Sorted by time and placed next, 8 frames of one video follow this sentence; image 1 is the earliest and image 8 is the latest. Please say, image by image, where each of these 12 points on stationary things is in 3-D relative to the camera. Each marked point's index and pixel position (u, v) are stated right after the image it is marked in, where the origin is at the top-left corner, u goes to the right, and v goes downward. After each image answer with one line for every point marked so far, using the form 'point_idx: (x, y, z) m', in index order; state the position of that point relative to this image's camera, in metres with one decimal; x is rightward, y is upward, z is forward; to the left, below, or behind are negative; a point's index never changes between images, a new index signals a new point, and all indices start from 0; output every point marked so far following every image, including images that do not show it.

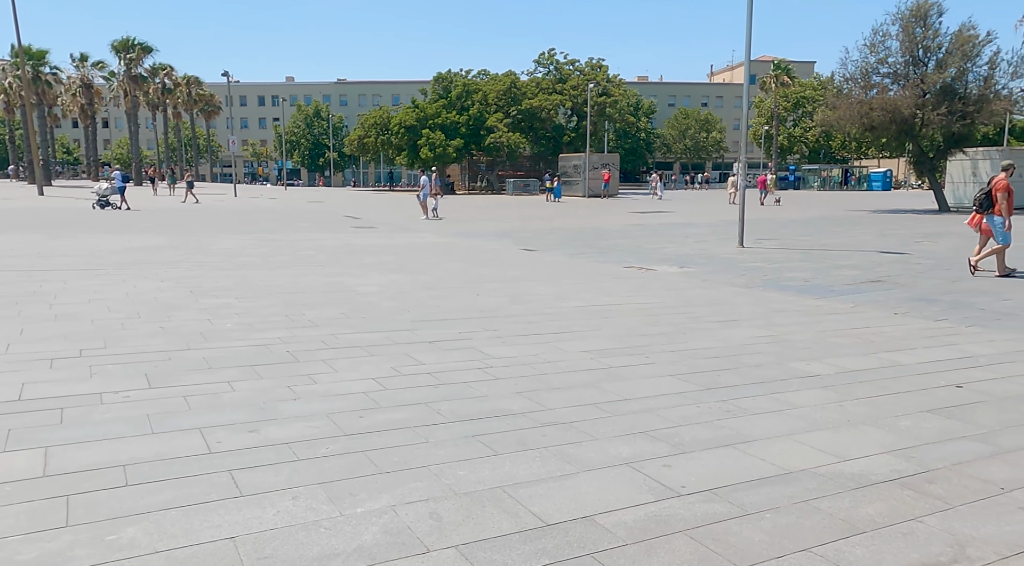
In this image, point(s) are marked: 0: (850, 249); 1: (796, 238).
0: (+6.8, +0.7, +17.7) m
1: (+6.3, +1.0, +19.4) m
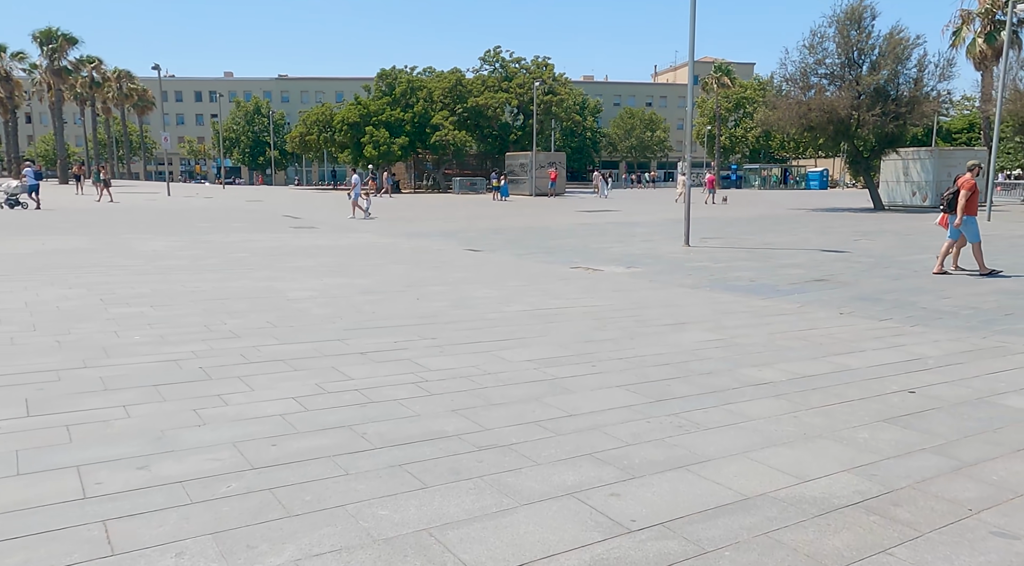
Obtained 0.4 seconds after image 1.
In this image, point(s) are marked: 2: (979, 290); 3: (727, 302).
0: (+5.7, +0.7, +17.7) m
1: (+5.1, +1.0, +19.4) m
2: (+6.4, -0.1, +12.1) m
3: (+2.3, -0.2, +9.6) m
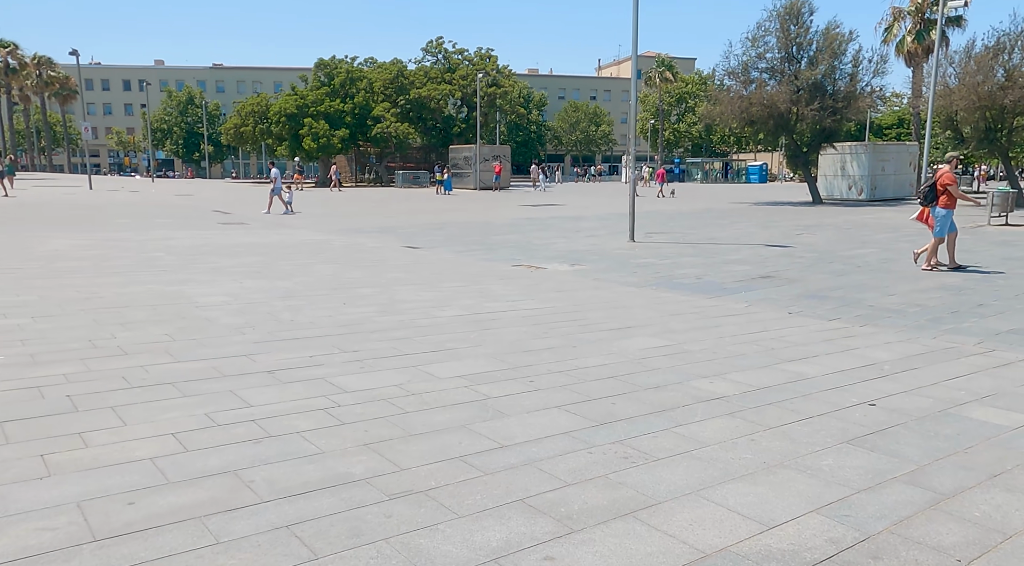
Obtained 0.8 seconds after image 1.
0: (+4.5, +0.8, +17.5) m
1: (+3.8, +1.1, +19.2) m
2: (+5.6, -0.1, +11.9) m
3: (+1.7, -0.2, +9.2) m
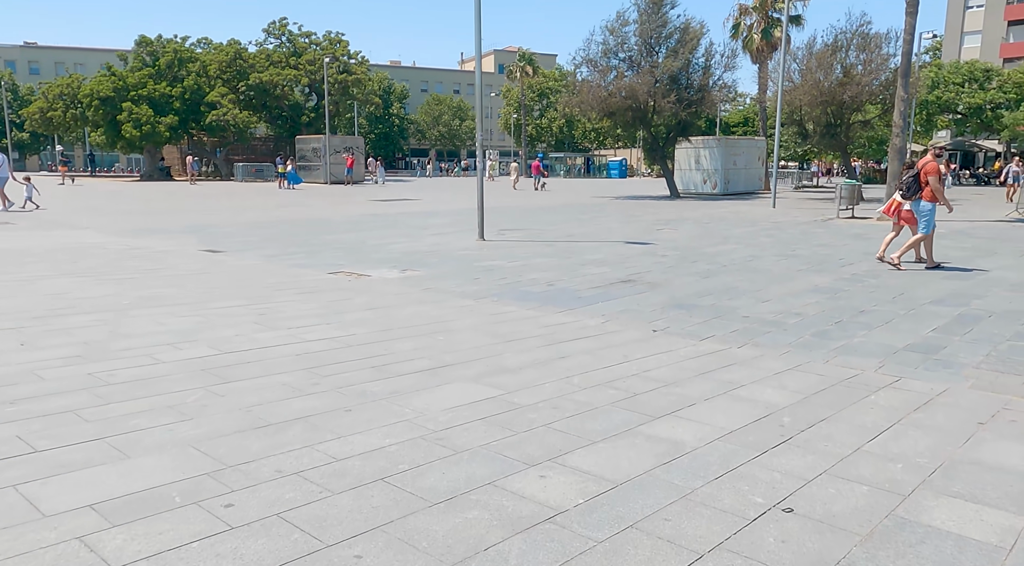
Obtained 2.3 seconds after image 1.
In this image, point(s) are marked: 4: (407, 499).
0: (+1.5, +0.8, +16.0) m
1: (+0.6, +1.1, +17.5) m
2: (+3.5, -0.1, +10.6) m
3: (0.0, -0.3, +7.3) m
4: (-0.4, -0.7, +2.9) m
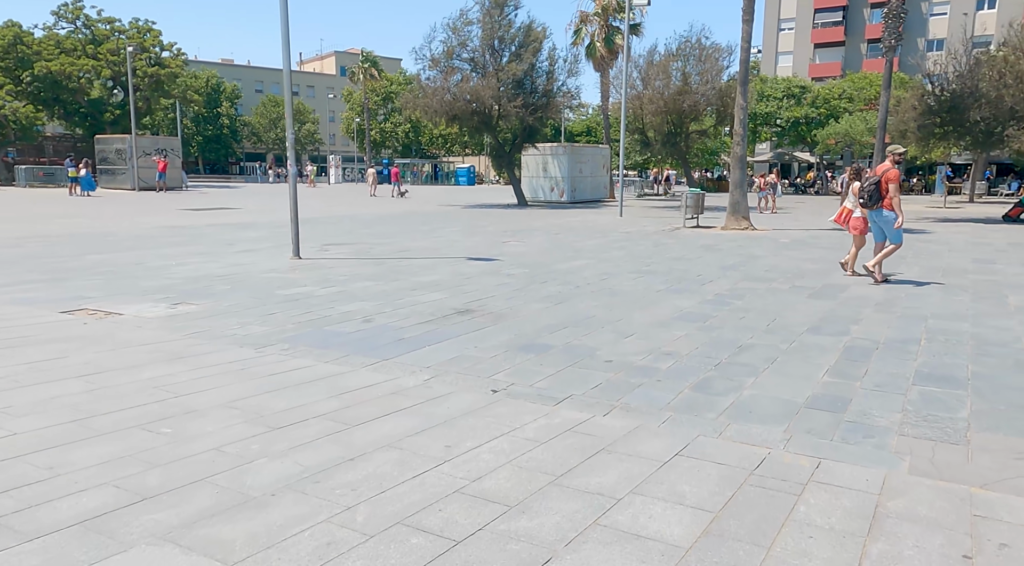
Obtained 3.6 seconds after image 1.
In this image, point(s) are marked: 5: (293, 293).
0: (-1.2, +0.5, +14.0) m
1: (-2.4, +0.7, +15.4) m
2: (+1.6, -0.4, +9.1) m
3: (-1.3, -0.6, +5.3) m
4: (-0.9, -1.0, +0.8) m
5: (-2.3, -0.1, +9.0) m
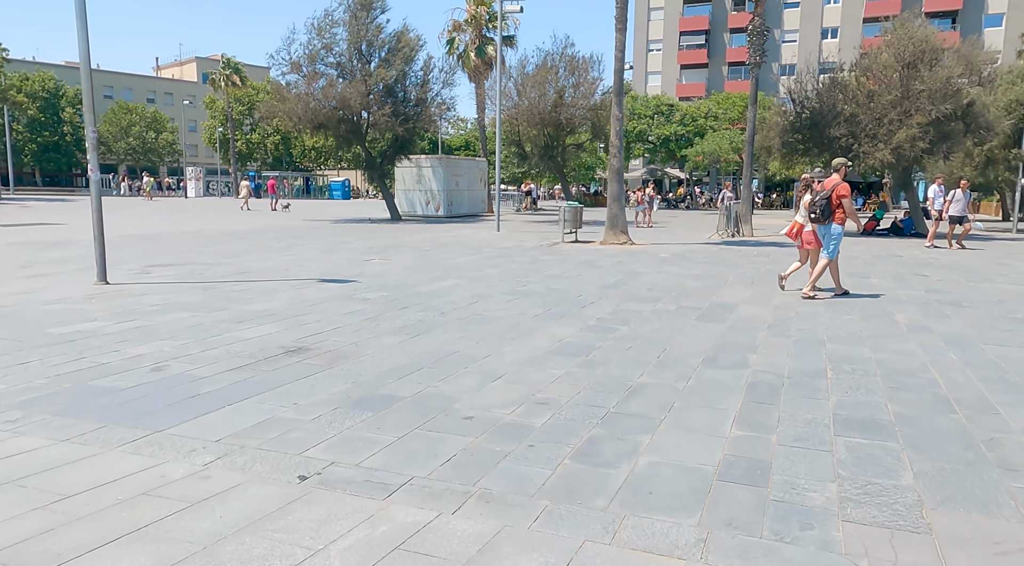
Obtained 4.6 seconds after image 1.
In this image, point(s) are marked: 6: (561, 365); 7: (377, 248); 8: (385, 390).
0: (-3.2, +0.1, +12.3) m
1: (-4.6, +0.3, +13.5) m
2: (+0.2, -0.6, +7.7) m
3: (-2.1, -0.8, +3.5) m
4: (-1.1, -1.1, -0.8) m
5: (-3.5, -0.4, +7.1) m
6: (+0.4, -0.7, +7.2) m
7: (-2.8, +0.7, +18.2) m
8: (-0.9, -0.7, +5.9) m
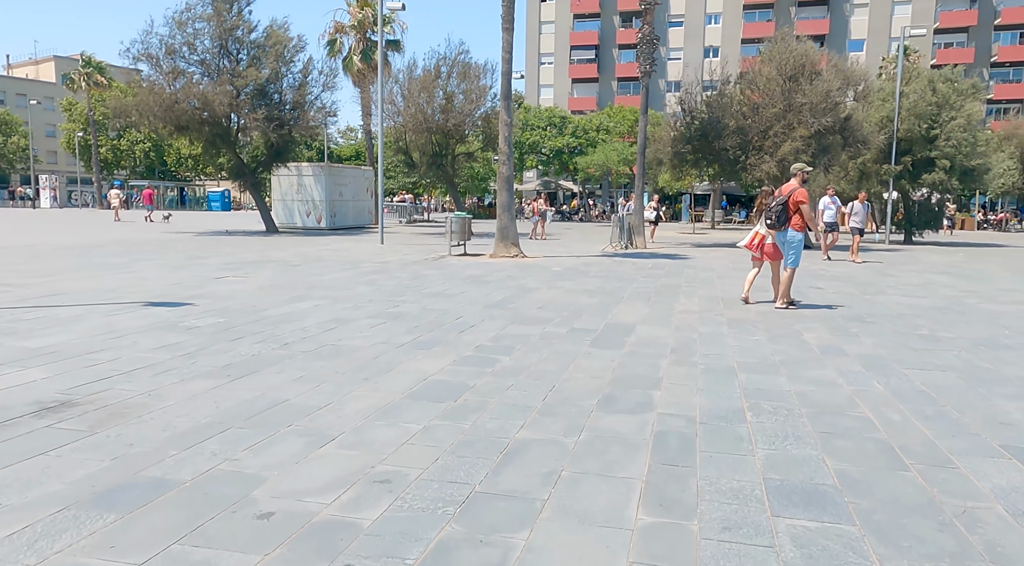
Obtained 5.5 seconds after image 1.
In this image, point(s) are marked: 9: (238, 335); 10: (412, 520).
0: (-4.8, -0.2, +10.2) m
1: (-6.3, 0.0, +11.3) m
2: (-0.8, -0.8, +6.1) m
3: (-2.6, -1.0, +1.7) m
4: (-1.1, -1.2, -2.5) m
5: (-4.5, -0.6, +5.0) m
6: (-0.6, -0.8, +5.6) m
7: (-5.1, +0.3, +16.2) m
8: (-1.7, -0.9, +4.2) m
9: (-2.6, -0.5, +8.3) m
10: (-0.4, -1.0, +3.7) m
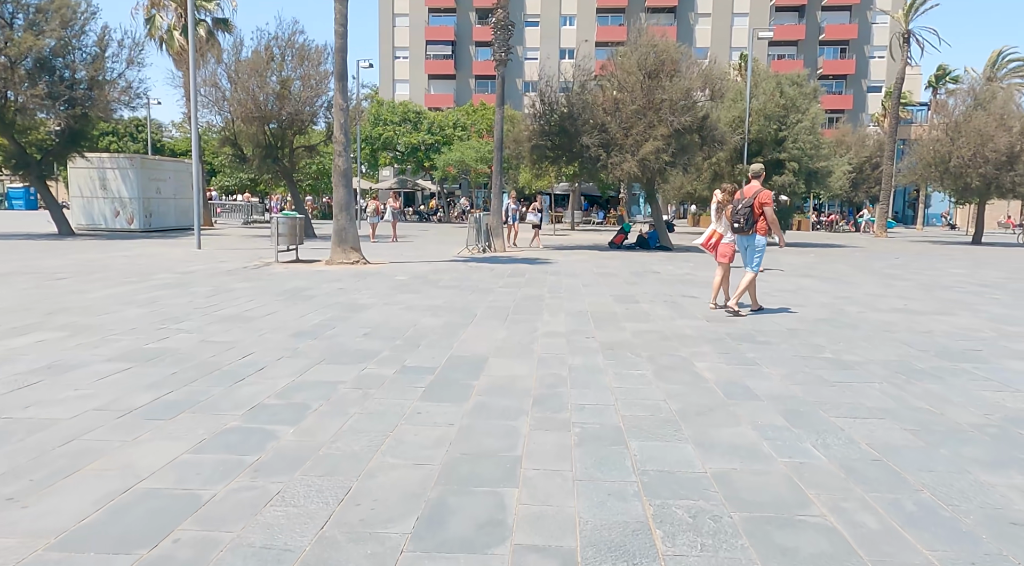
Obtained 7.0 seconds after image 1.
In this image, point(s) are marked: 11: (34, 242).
0: (-6.4, -0.4, +6.8) m
1: (-8.1, -0.2, +7.6) m
2: (-1.8, -1.0, +3.3) m
3: (-2.9, -1.2, -1.3) m
4: (-0.7, -1.4, -5.3) m
5: (-5.3, -0.8, +1.7) m
6: (-1.5, -1.0, +2.9) m
7: (-7.6, +0.1, +12.6) m
8: (-2.4, -1.1, +1.3) m
9: (-3.9, -0.7, +5.2) m
10: (-1.0, -1.2, +1.0) m
11: (-10.7, +0.9, +19.7) m
